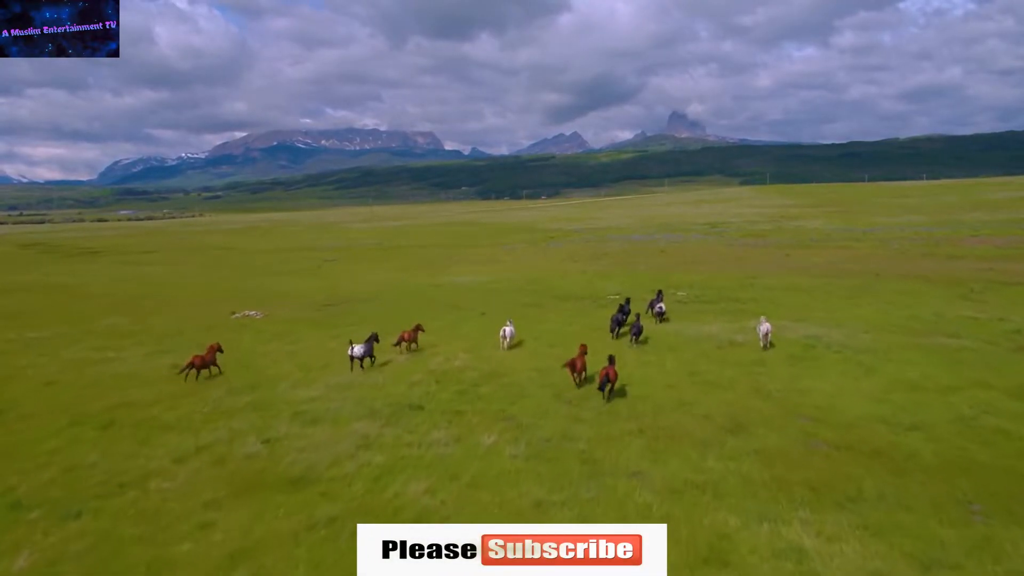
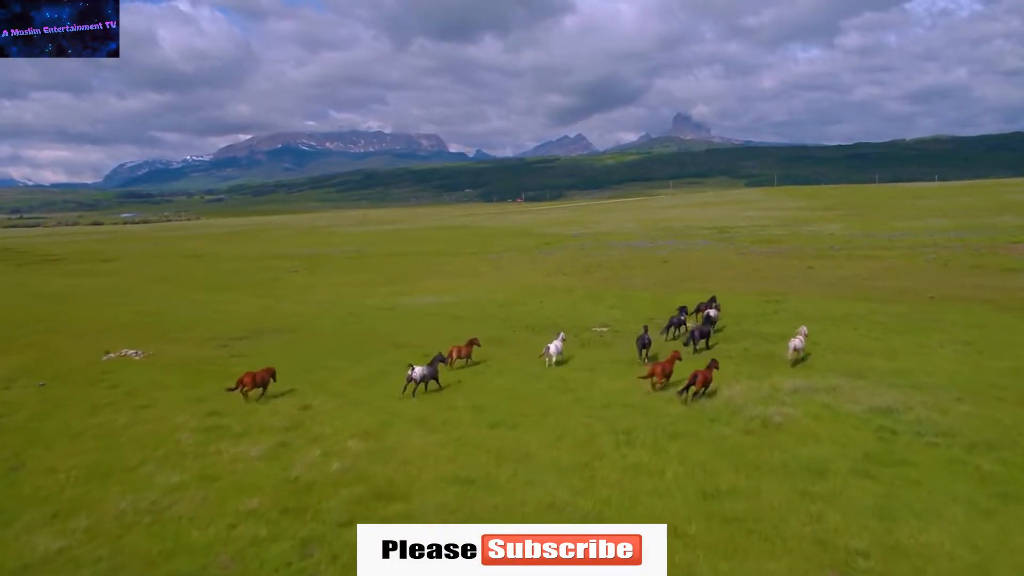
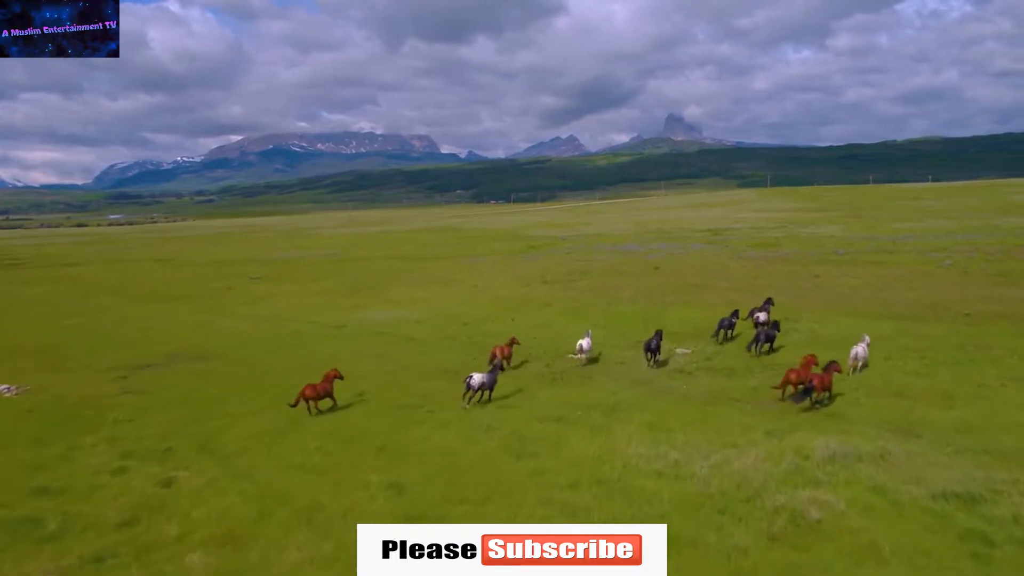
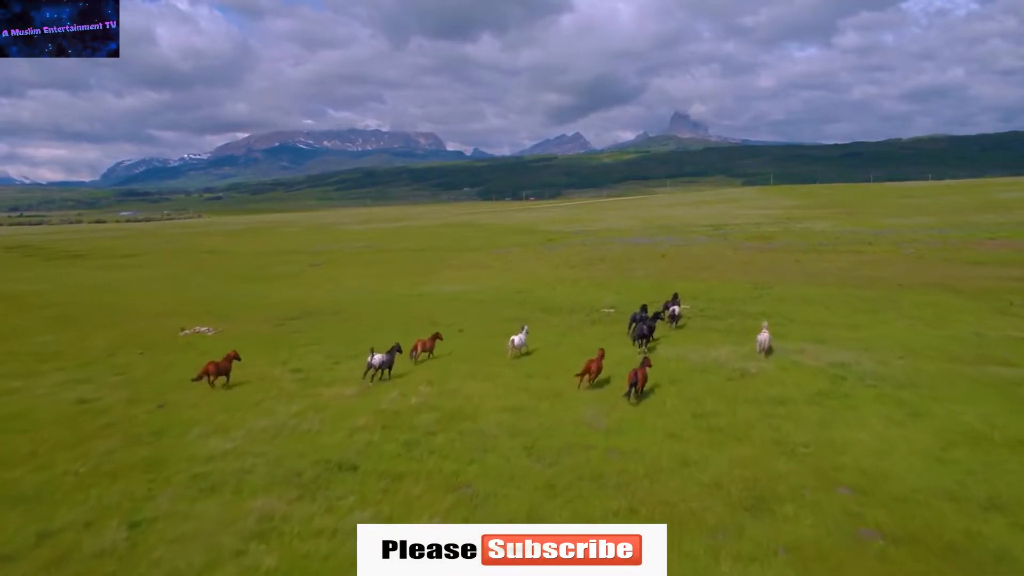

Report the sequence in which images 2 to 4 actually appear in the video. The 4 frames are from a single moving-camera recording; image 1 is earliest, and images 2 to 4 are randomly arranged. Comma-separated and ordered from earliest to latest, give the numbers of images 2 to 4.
4, 2, 3
